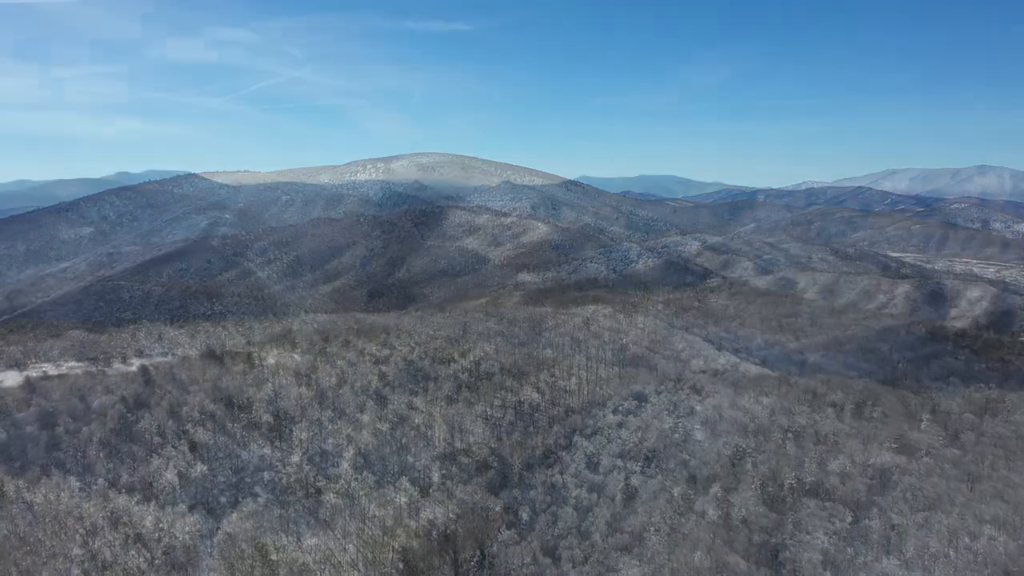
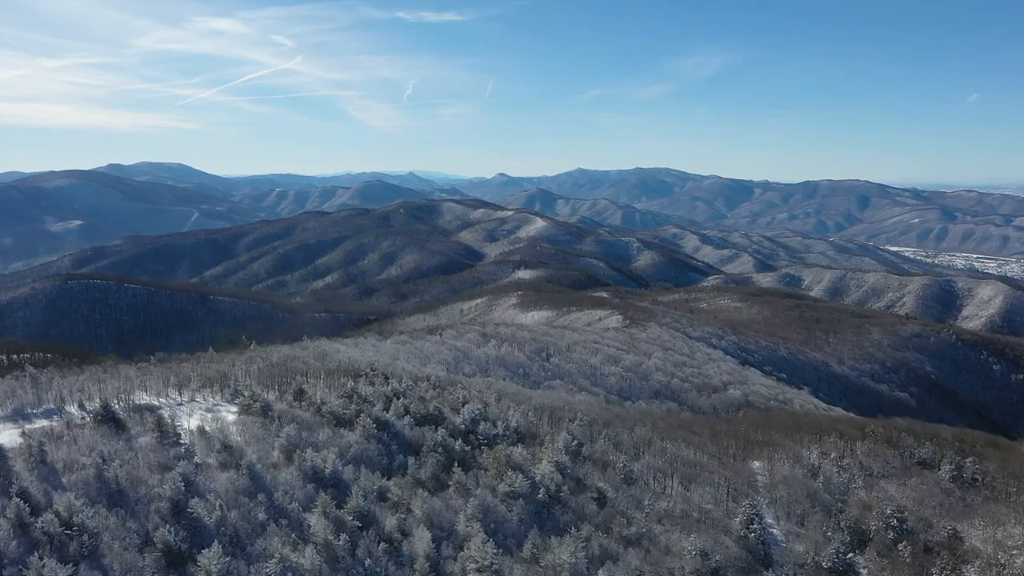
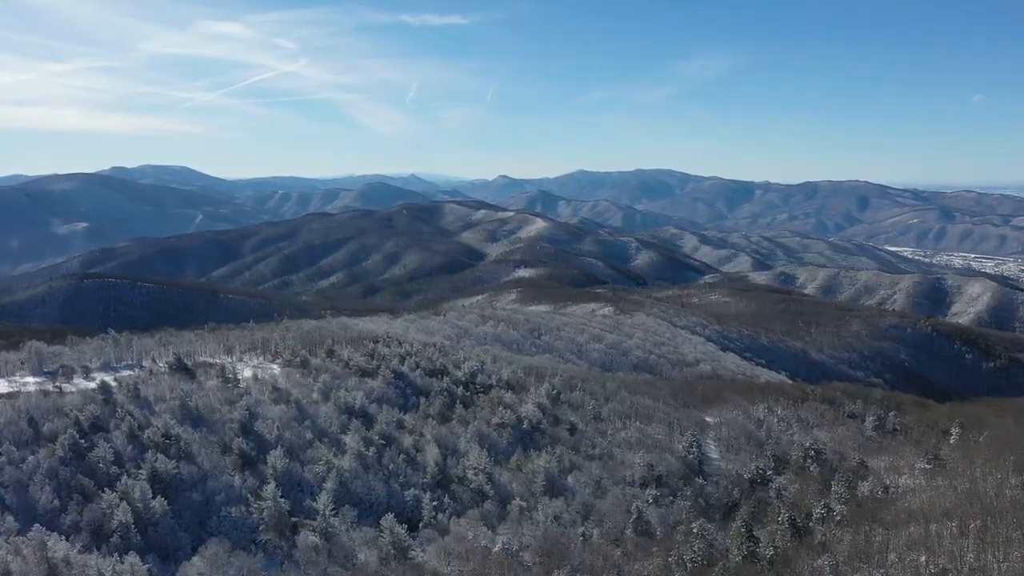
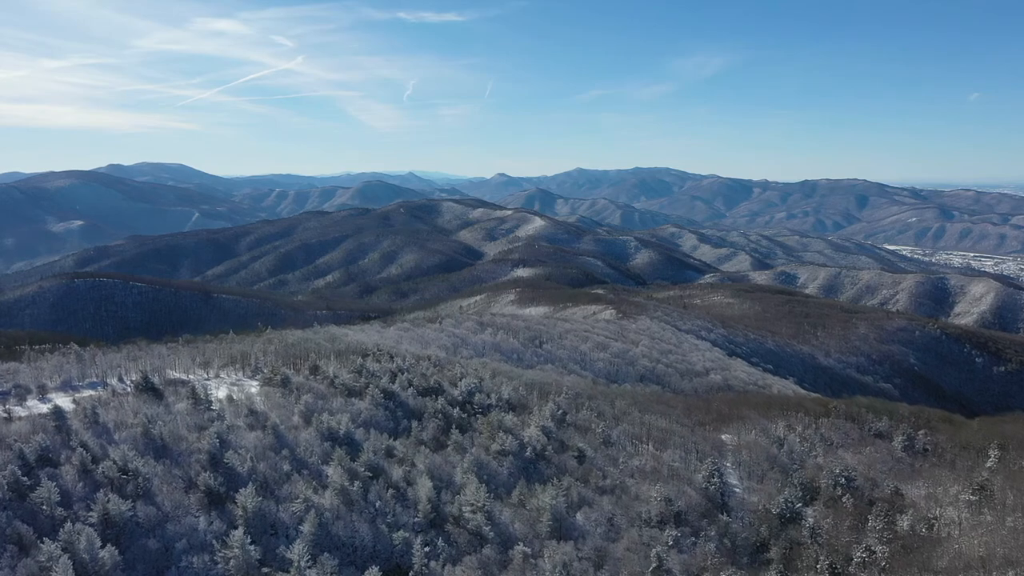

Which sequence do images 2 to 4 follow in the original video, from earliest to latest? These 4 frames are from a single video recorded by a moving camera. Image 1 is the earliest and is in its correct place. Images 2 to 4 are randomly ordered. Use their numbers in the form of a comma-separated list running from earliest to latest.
3, 4, 2
